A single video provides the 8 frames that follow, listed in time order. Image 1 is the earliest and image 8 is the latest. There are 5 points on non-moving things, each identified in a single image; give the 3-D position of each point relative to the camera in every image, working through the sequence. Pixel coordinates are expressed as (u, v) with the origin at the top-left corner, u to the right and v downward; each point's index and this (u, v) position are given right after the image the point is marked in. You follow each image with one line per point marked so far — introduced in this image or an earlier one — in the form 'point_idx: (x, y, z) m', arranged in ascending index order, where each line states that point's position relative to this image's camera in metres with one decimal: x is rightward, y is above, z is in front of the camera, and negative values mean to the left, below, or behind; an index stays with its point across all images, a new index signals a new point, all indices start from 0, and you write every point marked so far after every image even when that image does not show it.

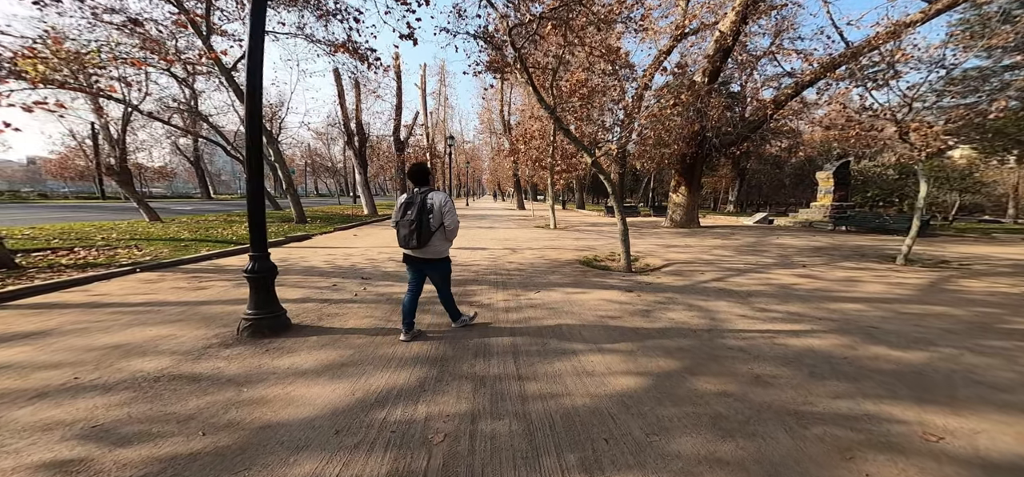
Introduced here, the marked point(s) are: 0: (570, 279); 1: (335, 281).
0: (+1.0, -0.8, +6.9) m
1: (-2.7, -0.6, +5.8) m
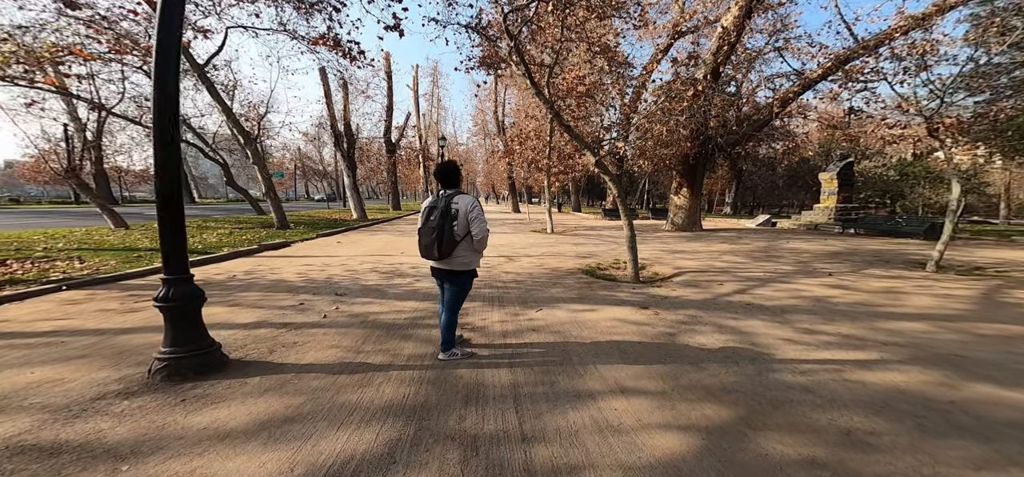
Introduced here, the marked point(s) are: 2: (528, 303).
0: (+1.0, -0.9, +6.1) m
1: (-2.7, -0.8, +4.9) m
2: (+0.2, -0.9, +5.5) m
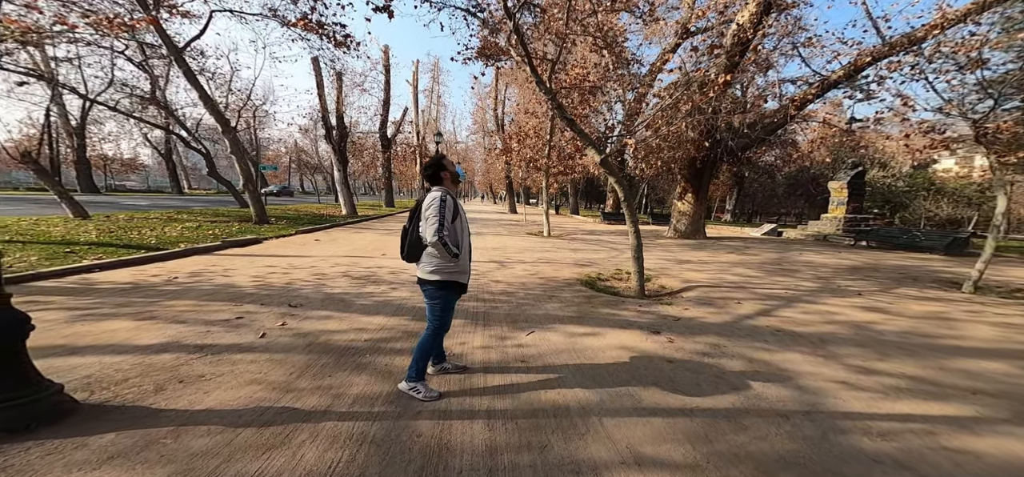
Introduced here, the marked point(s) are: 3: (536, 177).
0: (+0.8, -1.0, +5.3) m
1: (-2.9, -0.8, +4.1) m
2: (+0.1, -1.0, +4.6) m
3: (+1.1, +3.1, +18.8) m
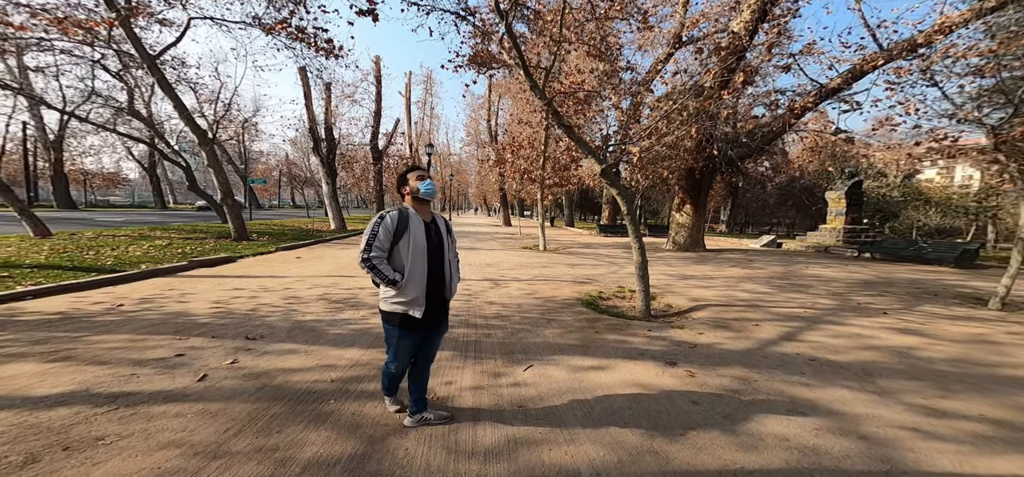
0: (+0.8, -1.2, +4.7) m
1: (-2.9, -1.0, +3.4) m
2: (0.0, -1.2, +4.0) m
3: (+0.8, +2.4, +18.4) m
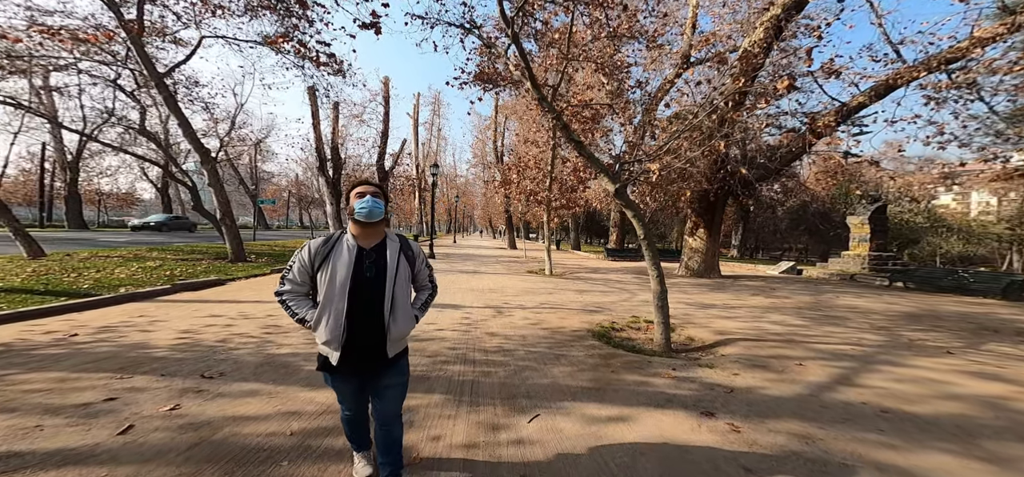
0: (+0.8, -1.5, +4.0) m
1: (-2.9, -1.1, +2.9) m
2: (0.0, -1.4, +3.4) m
3: (+1.2, +1.3, +17.9) m
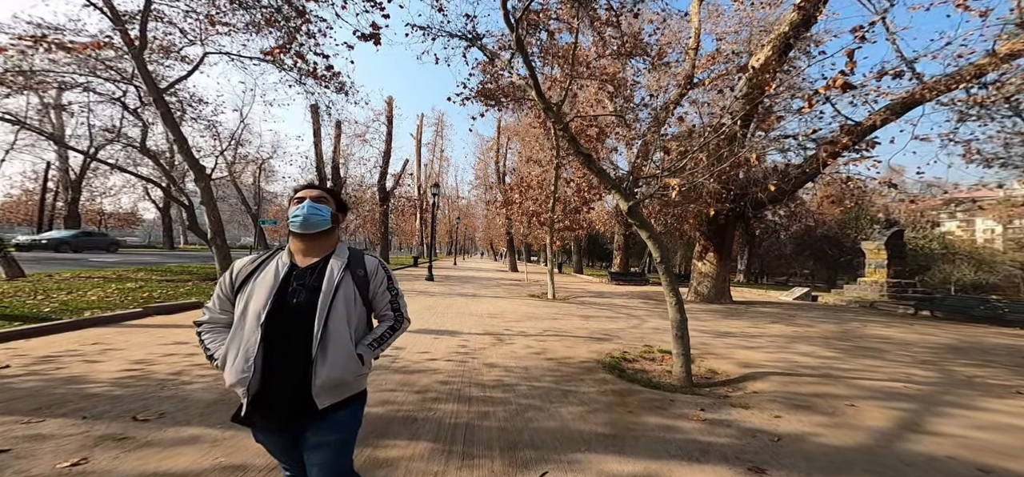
0: (+0.8, -1.6, +3.4) m
1: (-2.9, -1.2, +2.3) m
2: (+0.1, -1.5, +2.8) m
3: (+1.3, +0.3, +17.4) m
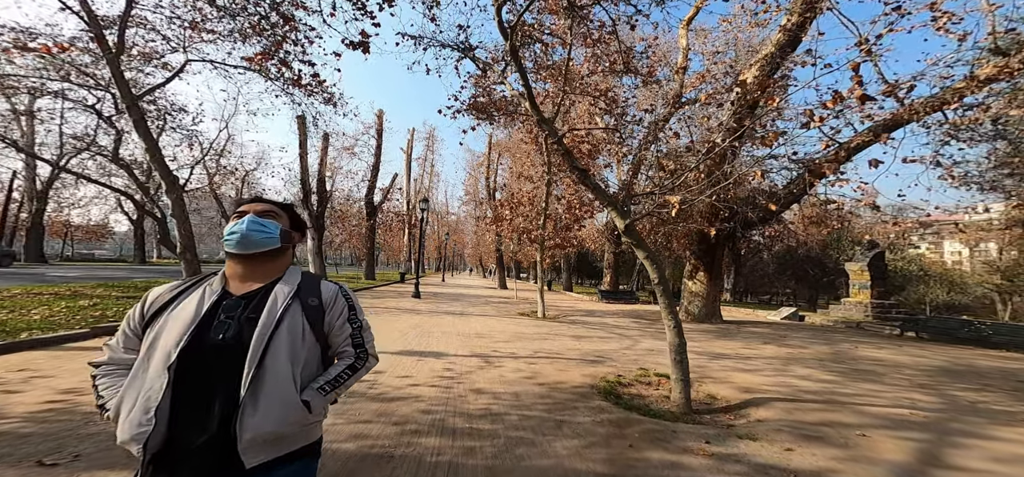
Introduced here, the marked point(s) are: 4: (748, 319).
0: (+0.7, -1.7, +3.1) m
1: (-2.9, -1.2, +1.9) m
2: (0.0, -1.6, +2.4) m
3: (+0.7, -0.5, +17.2) m
4: (+9.9, -3.4, +16.2) m
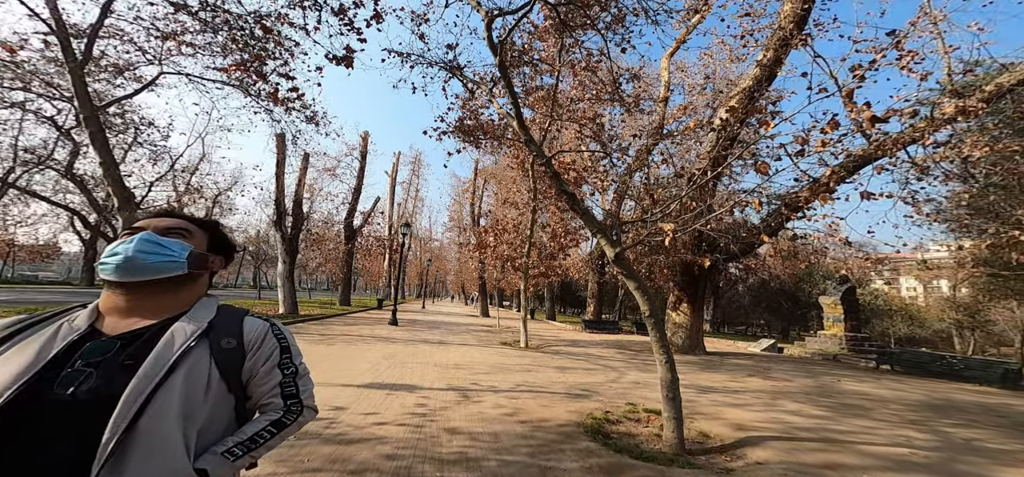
0: (+0.6, -1.9, +2.7) m
1: (-3.0, -1.2, +1.3) m
2: (-0.1, -1.7, +2.0) m
3: (-0.2, -1.7, +16.8) m
4: (+9.0, -4.7, +16.2) m
